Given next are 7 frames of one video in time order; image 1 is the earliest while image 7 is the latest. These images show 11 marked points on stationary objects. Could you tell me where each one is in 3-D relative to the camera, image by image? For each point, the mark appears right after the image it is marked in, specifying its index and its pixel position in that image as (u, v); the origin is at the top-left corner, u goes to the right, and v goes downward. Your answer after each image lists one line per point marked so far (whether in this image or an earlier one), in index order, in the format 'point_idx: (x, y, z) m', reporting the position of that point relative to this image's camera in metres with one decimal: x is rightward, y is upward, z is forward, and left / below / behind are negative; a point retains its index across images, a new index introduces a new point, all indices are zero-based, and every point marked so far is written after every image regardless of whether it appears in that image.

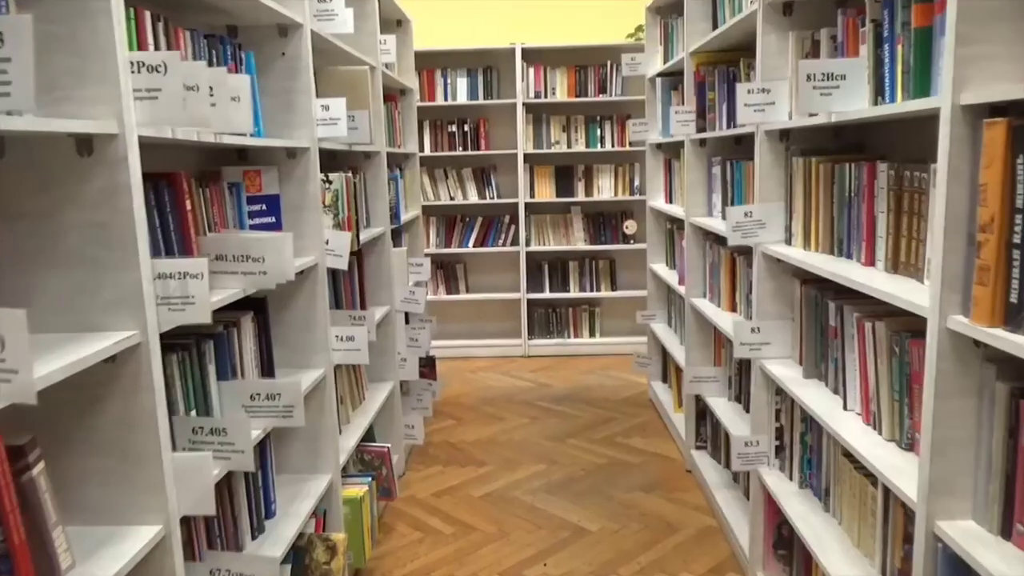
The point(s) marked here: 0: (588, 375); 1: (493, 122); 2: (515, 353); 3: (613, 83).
0: (+0.5, -0.6, +5.0) m
1: (-0.1, +1.2, +5.5) m
2: (0.0, -0.5, +5.5) m
3: (+0.7, +1.4, +5.3) m
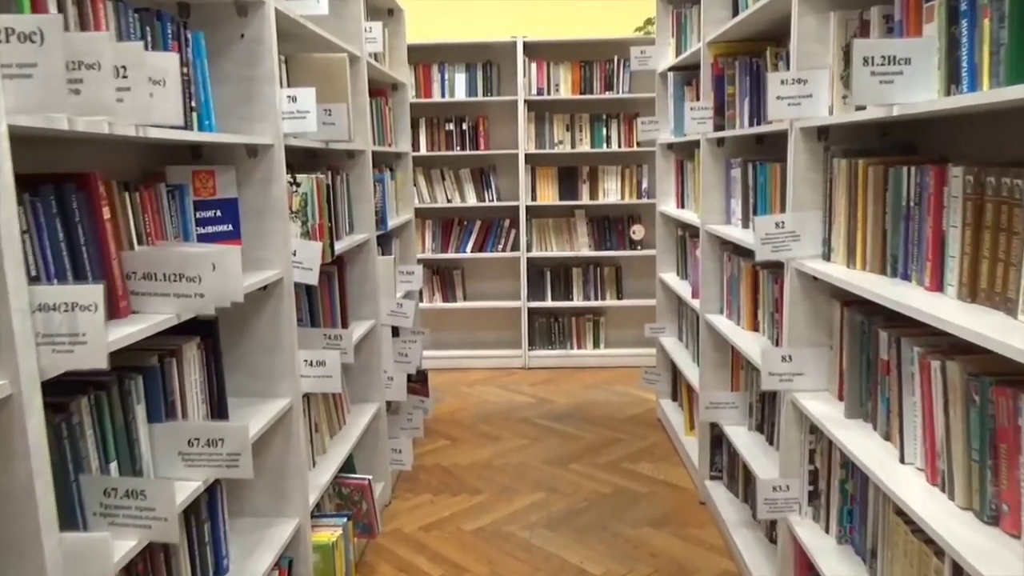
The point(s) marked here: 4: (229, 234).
0: (+0.5, -0.6, +4.7) m
1: (-0.1, +1.1, +5.2) m
2: (0.0, -0.5, +5.2) m
3: (+0.7, +1.3, +5.0) m
4: (-0.7, +0.1, +1.9) m
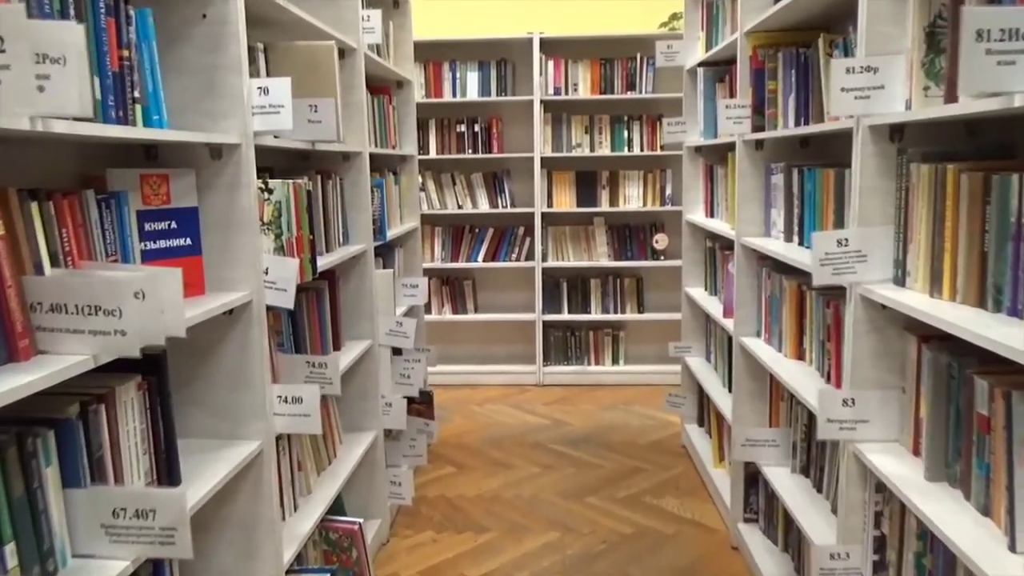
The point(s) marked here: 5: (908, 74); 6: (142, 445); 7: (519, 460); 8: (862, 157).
0: (+0.6, -0.7, +4.3) m
1: (0.0, +1.1, +4.9) m
2: (+0.1, -0.6, +4.9) m
3: (+0.8, +1.3, +4.6) m
4: (-0.7, +0.1, +1.6) m
5: (+0.8, +0.4, +1.5) m
6: (-0.7, -0.3, +1.4) m
7: (0.0, -0.8, +3.7) m
8: (+0.7, +0.3, +1.6) m
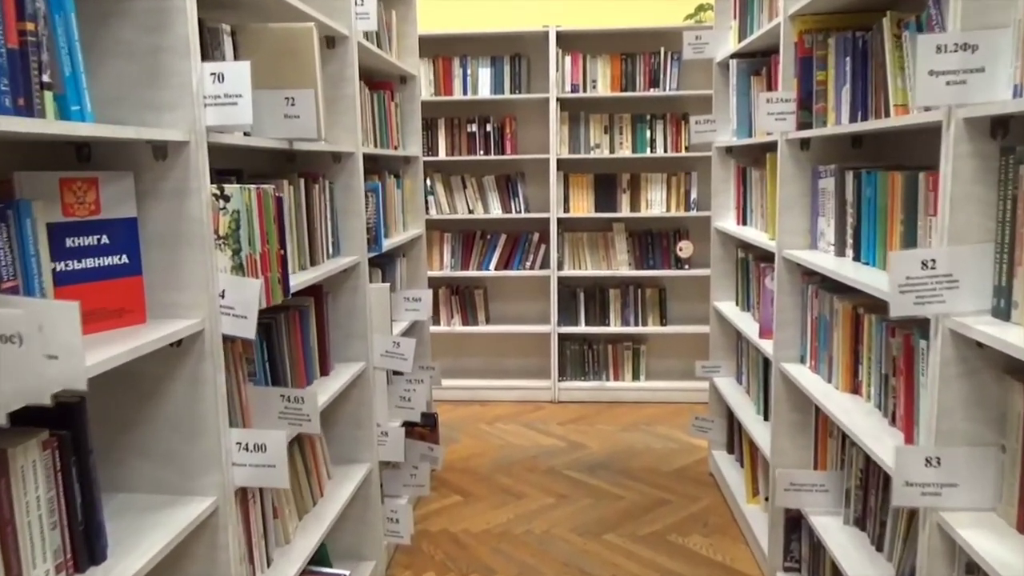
0: (+0.6, -0.8, +4.0) m
1: (+0.1, +1.0, +4.6) m
2: (+0.2, -0.7, +4.6) m
3: (+0.9, +1.2, +4.3) m
4: (-0.7, 0.0, +1.3) m
5: (+0.8, +0.4, +1.2) m
6: (-0.7, -0.3, +1.1) m
7: (+0.1, -0.9, +3.3) m
8: (+0.7, +0.2, +1.3) m
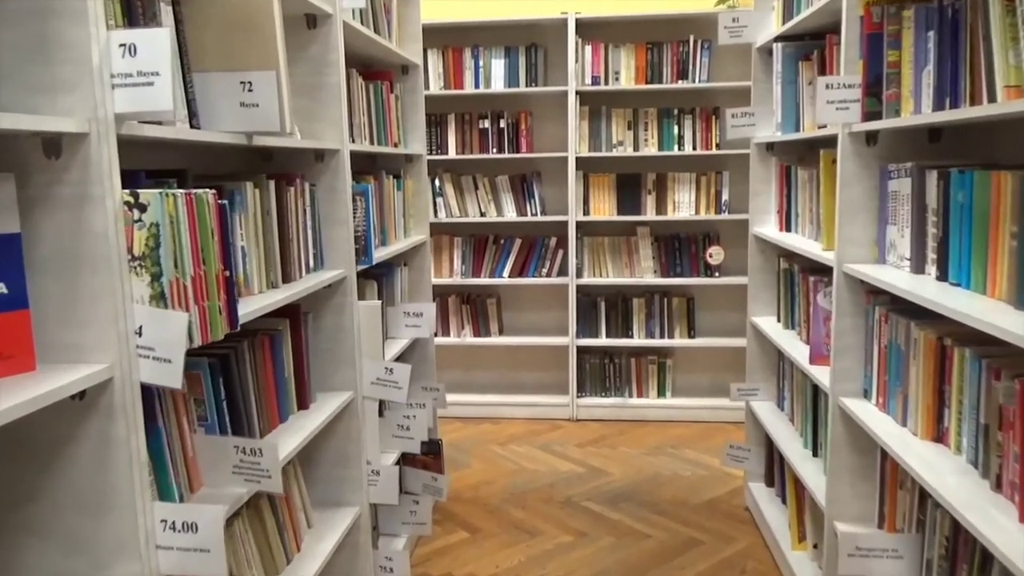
0: (+0.7, -0.8, +3.7) m
1: (+0.1, +1.0, +4.3) m
2: (+0.3, -0.7, +4.3) m
3: (+0.9, +1.1, +4.0) m
4: (-0.7, 0.0, +1.0) m
5: (+0.8, +0.3, +0.8) m
6: (-0.7, -0.4, +0.8) m
7: (+0.1, -0.9, +3.0) m
8: (+0.7, +0.2, +0.9) m
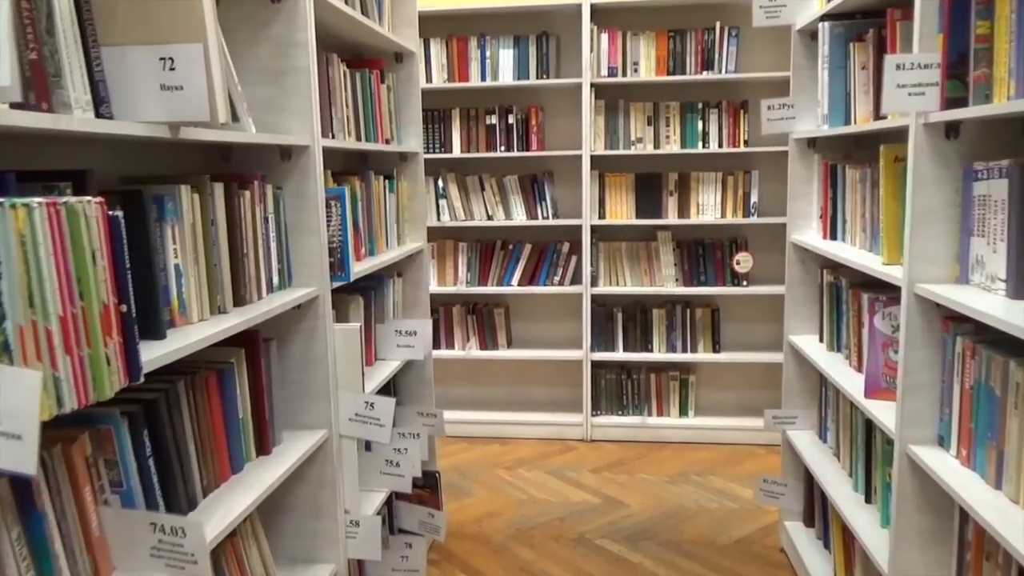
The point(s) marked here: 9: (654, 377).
0: (+0.7, -0.9, +3.3) m
1: (+0.2, +0.9, +3.9) m
2: (+0.3, -0.8, +3.9) m
3: (+1.0, +1.1, +3.6) m
4: (-0.7, -0.1, +0.7) m
5: (+0.7, +0.3, +0.5) m
6: (-0.7, -0.4, +0.5) m
7: (+0.2, -1.0, +2.7) m
8: (+0.7, +0.1, +0.6) m
9: (+0.7, -0.5, +3.9) m
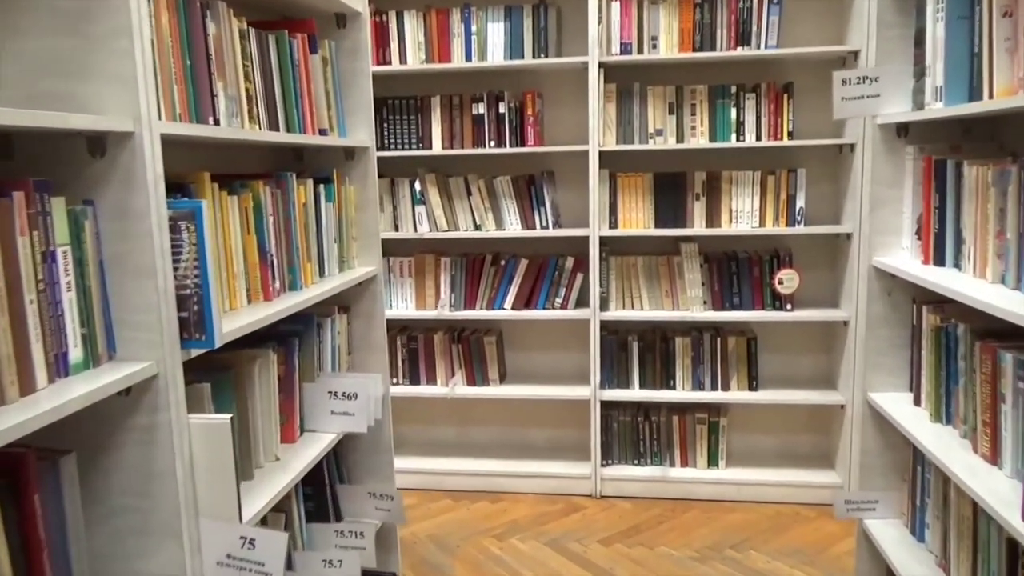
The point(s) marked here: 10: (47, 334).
0: (+0.7, -1.0, +2.6) m
1: (+0.2, +0.8, +3.3) m
2: (+0.3, -0.9, +3.3) m
3: (+1.0, +1.0, +2.9) m
4: (-0.8, -0.2, 0.0) m
5: (+0.7, +0.1, -0.2) m
6: (-0.8, -0.5, -0.2) m
7: (+0.1, -1.1, +2.0) m
8: (+0.6, 0.0, -0.1) m
9: (+0.7, -0.6, +3.2) m
10: (-0.6, -0.1, +1.0) m
